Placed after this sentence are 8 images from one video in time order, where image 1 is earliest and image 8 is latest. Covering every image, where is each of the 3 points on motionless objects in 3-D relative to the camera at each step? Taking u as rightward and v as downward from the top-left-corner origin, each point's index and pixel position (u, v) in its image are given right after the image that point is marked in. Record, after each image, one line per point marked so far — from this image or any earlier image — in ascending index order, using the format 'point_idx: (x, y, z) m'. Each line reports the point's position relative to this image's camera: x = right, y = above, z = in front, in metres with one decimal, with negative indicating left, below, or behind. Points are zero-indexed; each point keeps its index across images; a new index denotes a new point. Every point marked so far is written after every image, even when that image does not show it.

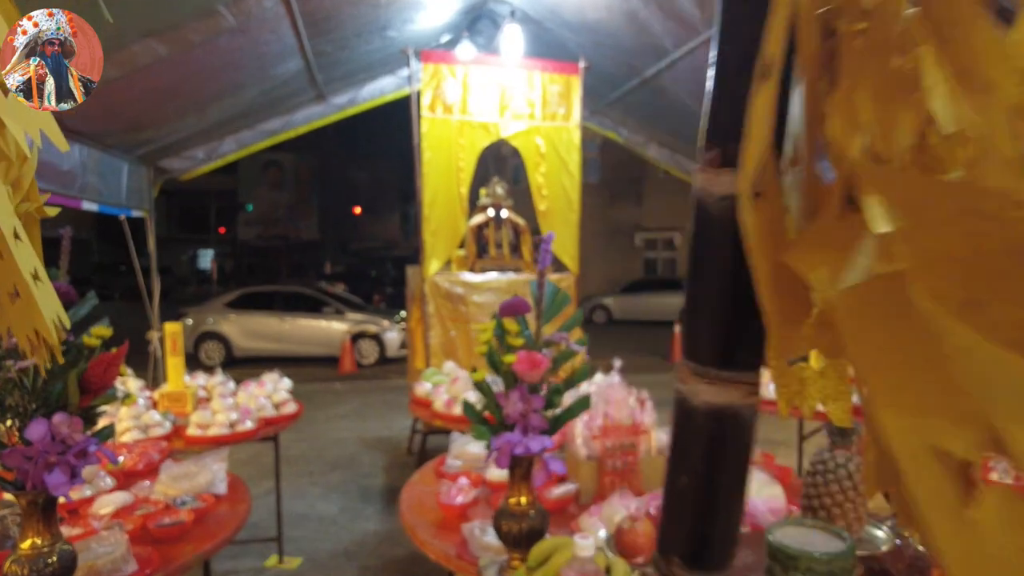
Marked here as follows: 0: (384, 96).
0: (-1.1, +1.7, +5.8) m
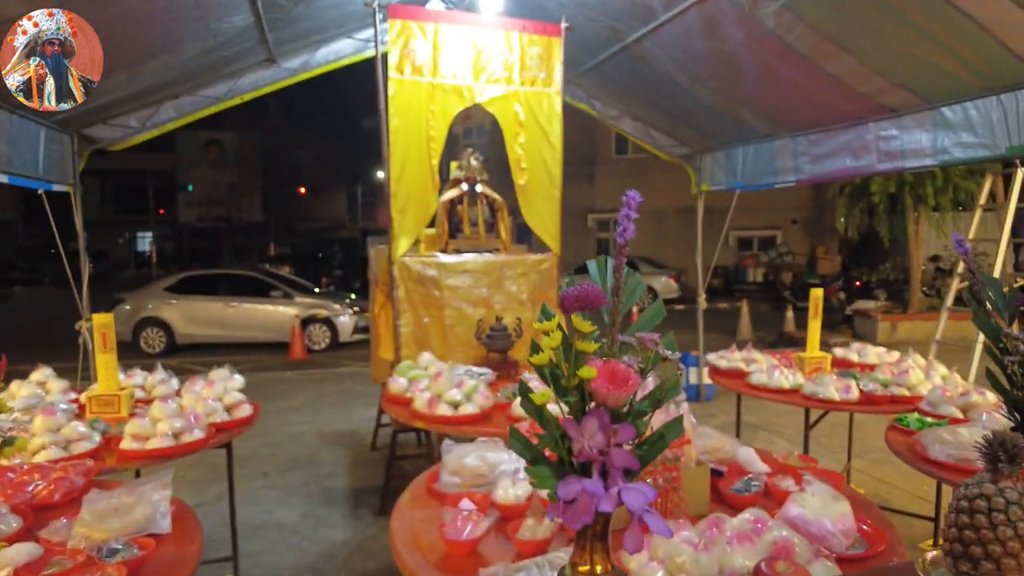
0: (-1.4, +1.8, +5.4) m
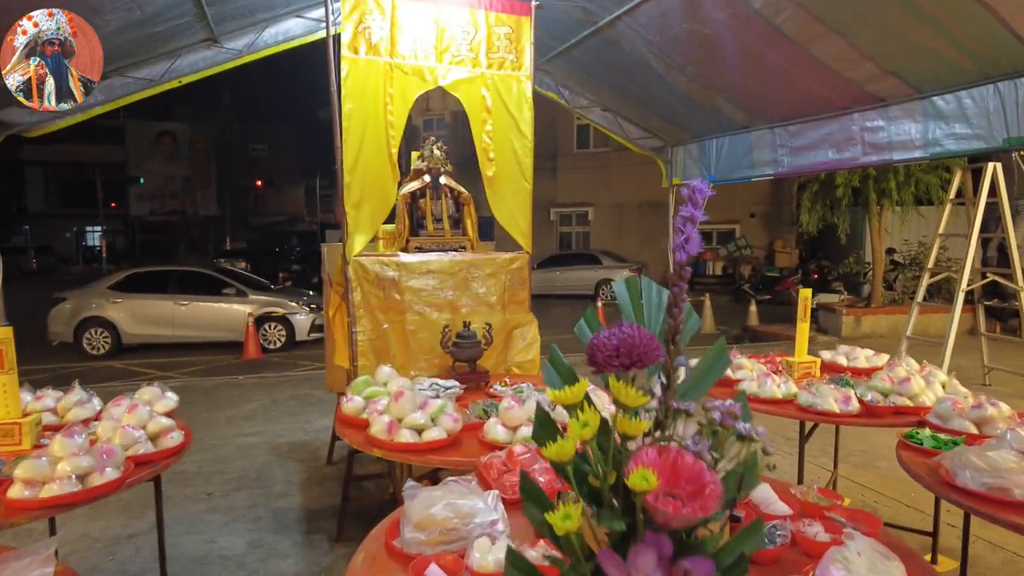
0: (-1.6, +1.8, +4.9) m
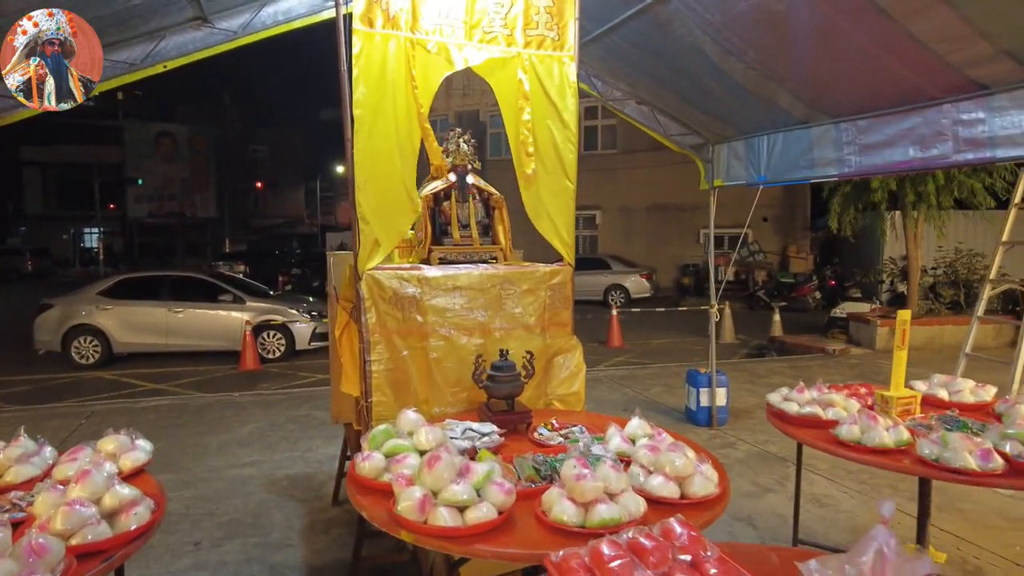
0: (-1.4, +1.7, +4.4) m
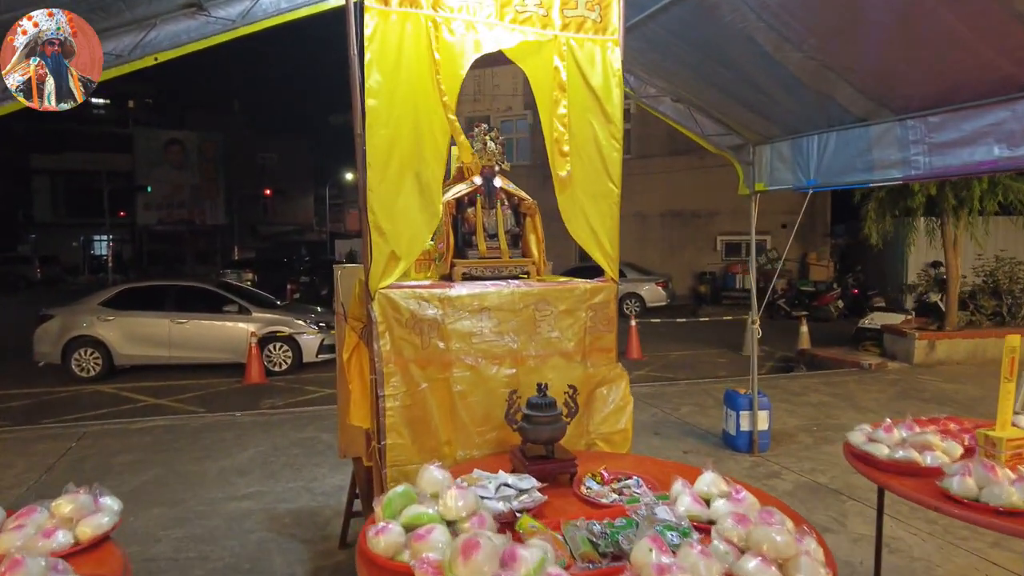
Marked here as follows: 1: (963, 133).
0: (-1.3, +1.6, +4.0) m
1: (+2.3, +0.8, +3.4) m
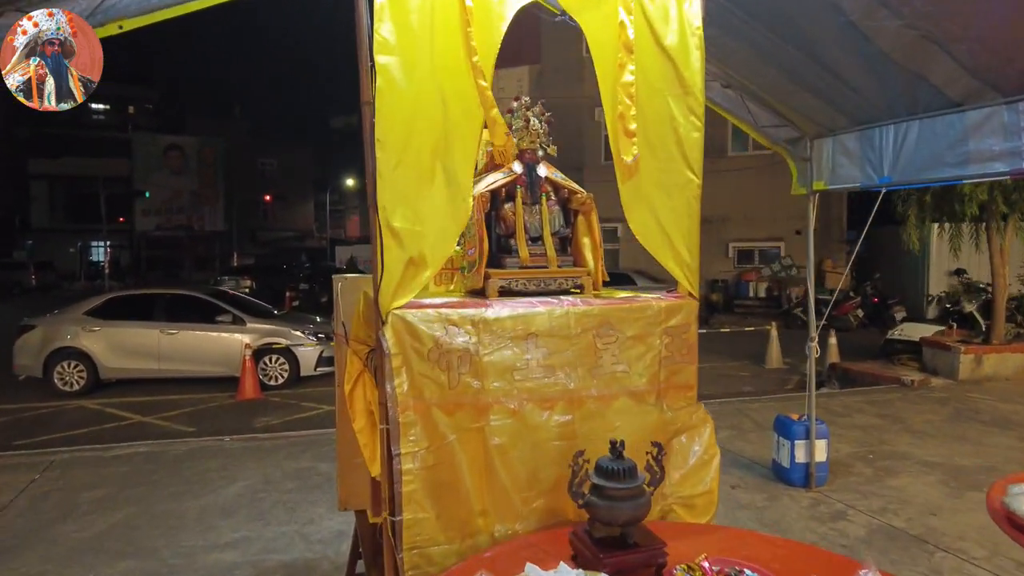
0: (-1.1, +1.6, +3.4) m
1: (+2.5, +0.7, +2.8) m
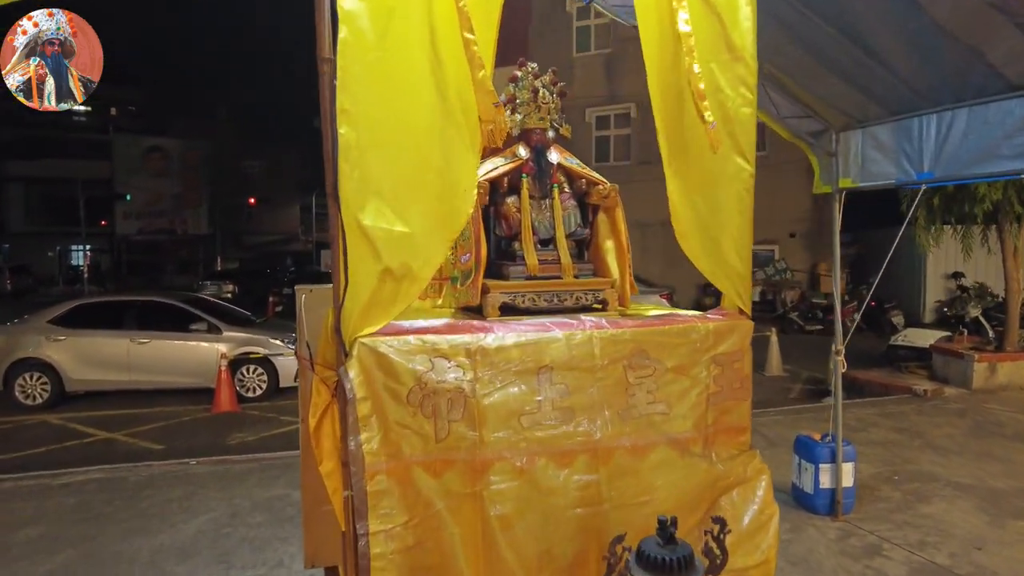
0: (-1.1, +1.5, +2.9) m
1: (+2.5, +0.7, +2.4) m
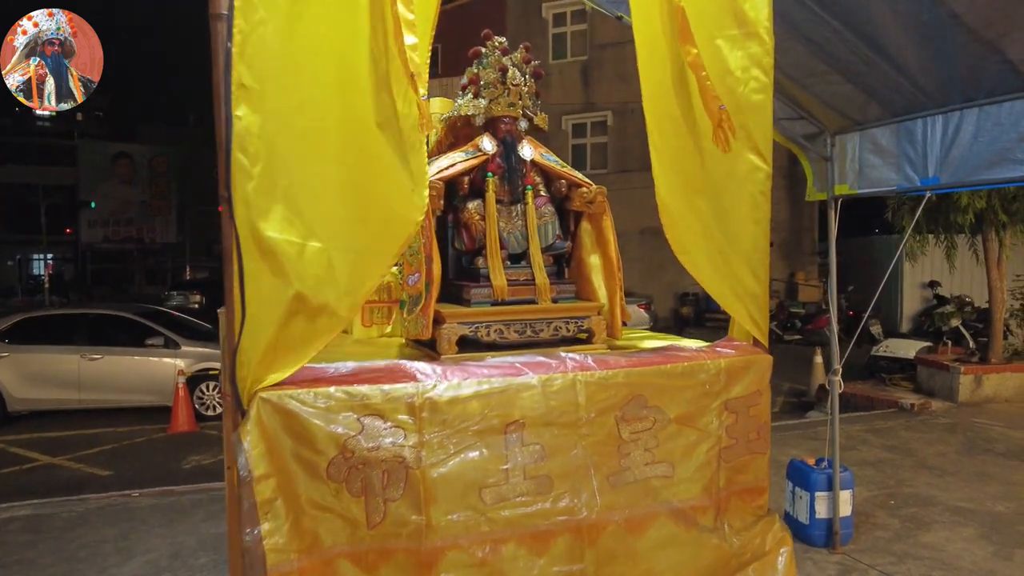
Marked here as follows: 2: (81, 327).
0: (-1.3, +1.4, +2.6) m
1: (+2.4, +0.6, +2.1) m
2: (-5.3, -0.5, +8.2) m
